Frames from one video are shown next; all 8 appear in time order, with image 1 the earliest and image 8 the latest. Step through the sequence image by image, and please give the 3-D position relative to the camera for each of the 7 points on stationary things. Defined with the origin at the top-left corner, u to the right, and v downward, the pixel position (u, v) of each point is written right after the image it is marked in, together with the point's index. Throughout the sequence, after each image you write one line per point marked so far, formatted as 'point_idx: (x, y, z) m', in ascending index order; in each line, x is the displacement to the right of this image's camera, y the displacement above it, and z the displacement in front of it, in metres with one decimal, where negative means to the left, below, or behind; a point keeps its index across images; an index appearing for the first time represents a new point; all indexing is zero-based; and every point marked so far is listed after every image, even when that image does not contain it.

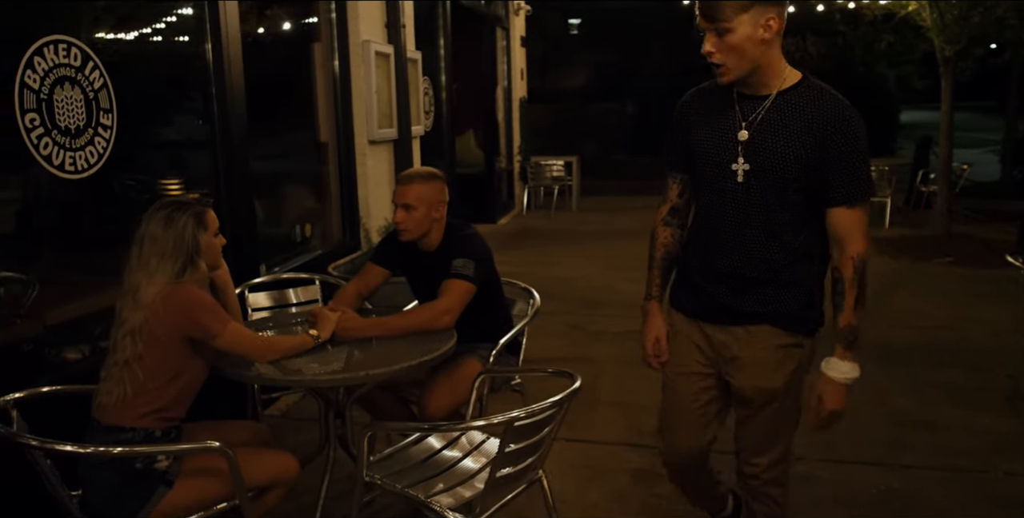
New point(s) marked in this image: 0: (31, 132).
0: (-1.7, +0.4, +2.8) m
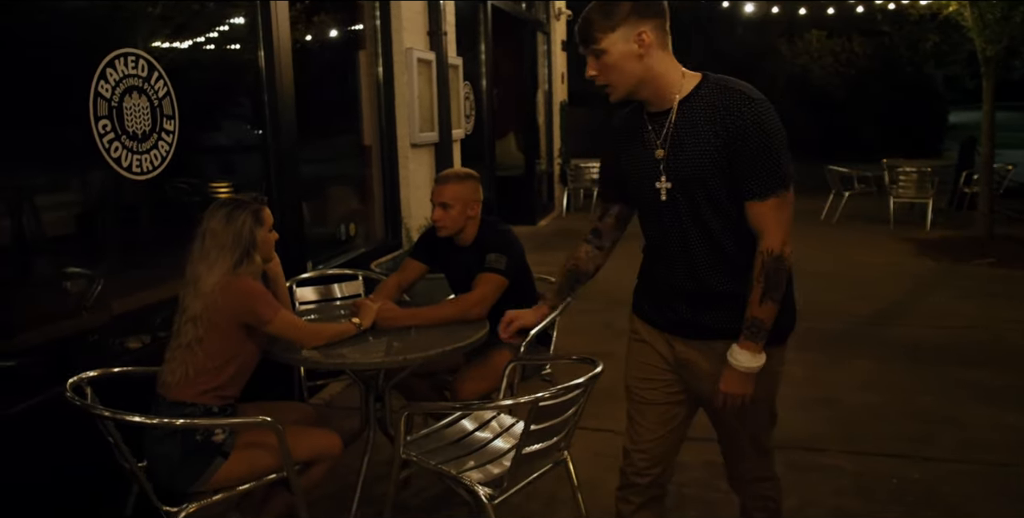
0: (-1.5, +0.5, +3.0) m
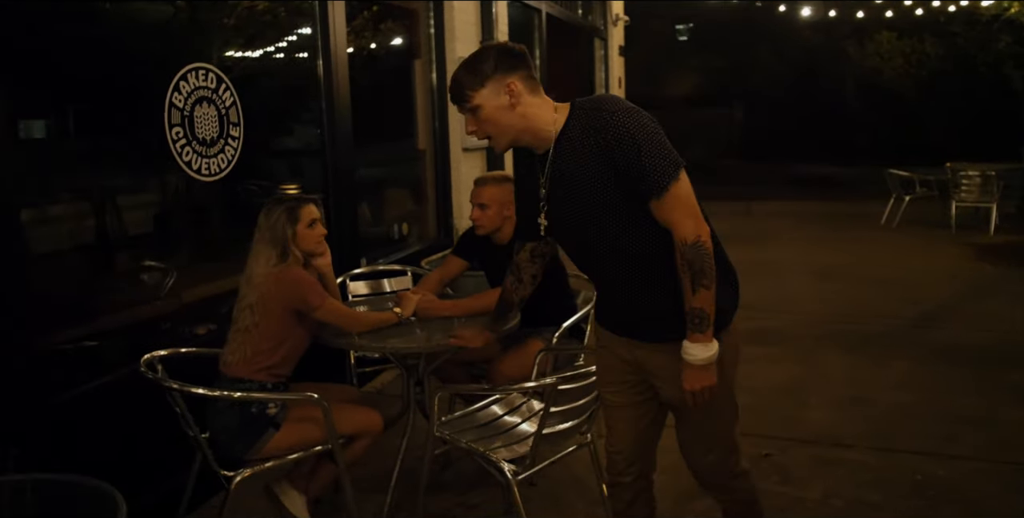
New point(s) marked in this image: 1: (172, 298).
0: (-1.4, +0.5, +3.4) m
1: (-1.4, -0.2, +3.5) m
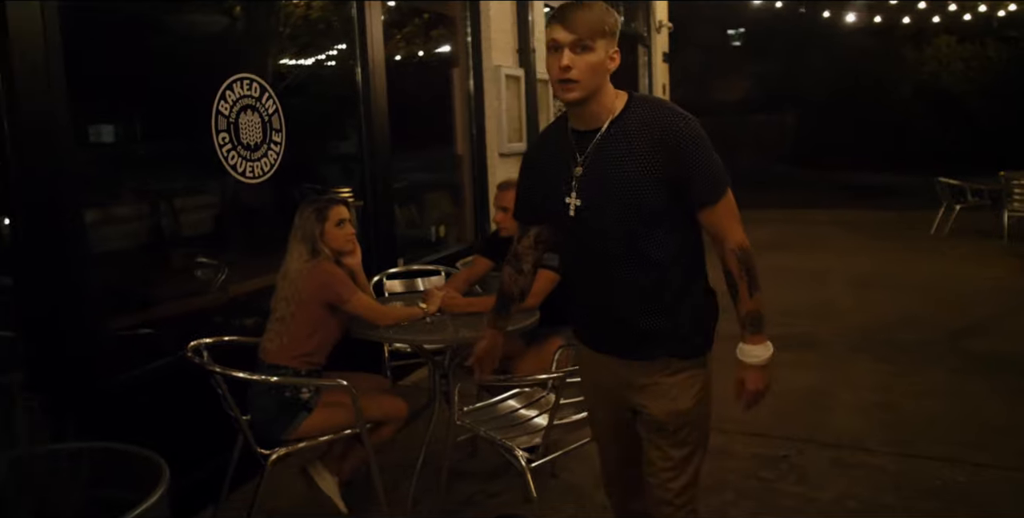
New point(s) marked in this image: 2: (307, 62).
0: (-1.3, +0.5, +3.6) m
1: (-1.3, -0.2, +3.7) m
2: (-1.1, +1.0, +4.2) m
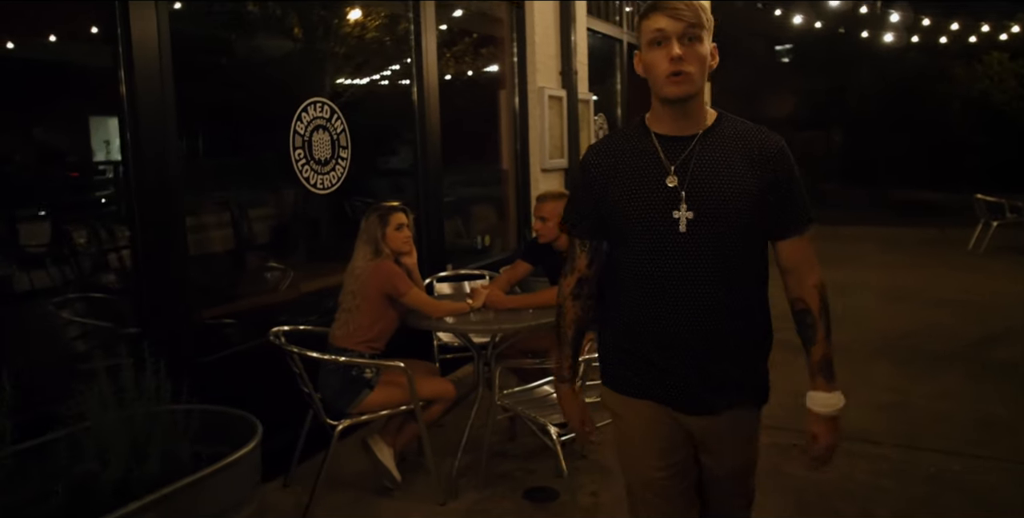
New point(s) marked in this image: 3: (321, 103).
0: (-1.1, +0.5, +4.2) m
1: (-1.2, -0.2, +4.2) m
2: (-0.9, +1.0, +4.7) m
3: (-1.0, +0.8, +4.3) m
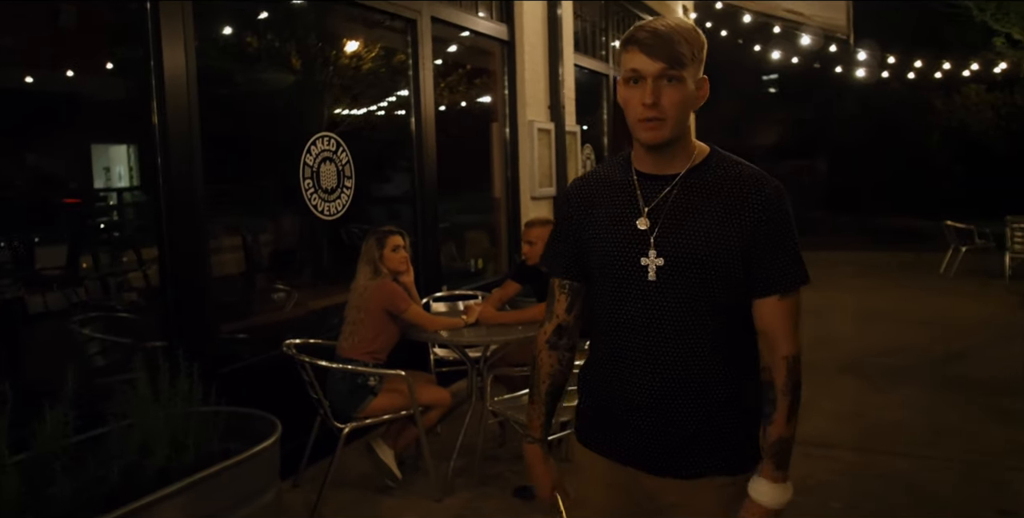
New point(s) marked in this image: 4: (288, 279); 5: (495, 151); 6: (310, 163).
0: (-1.2, +0.4, +4.5) m
1: (-1.2, -0.3, +4.6) m
2: (-1.0, +0.9, +5.2) m
3: (-1.1, +0.7, +4.7) m
4: (-1.2, -0.1, +4.6) m
5: (-0.2, +0.9, +7.0) m
6: (-1.1, +0.5, +4.6) m
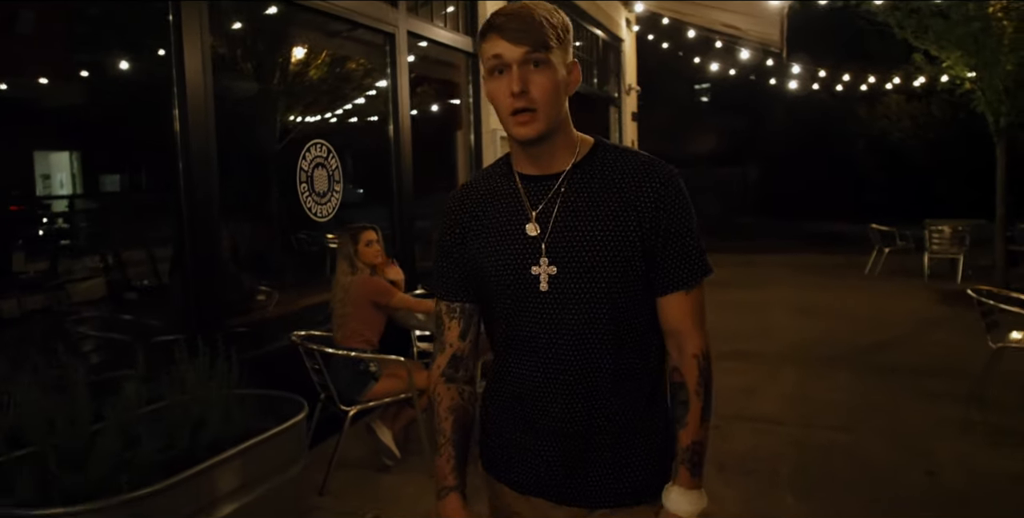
0: (-1.3, +0.4, +4.9) m
1: (-1.3, -0.3, +4.9) m
2: (-1.1, +0.9, +5.5) m
3: (-1.2, +0.7, +5.0) m
4: (-1.4, -0.1, +4.9) m
5: (-0.5, +0.9, +7.3) m
6: (-1.3, +0.5, +4.9) m
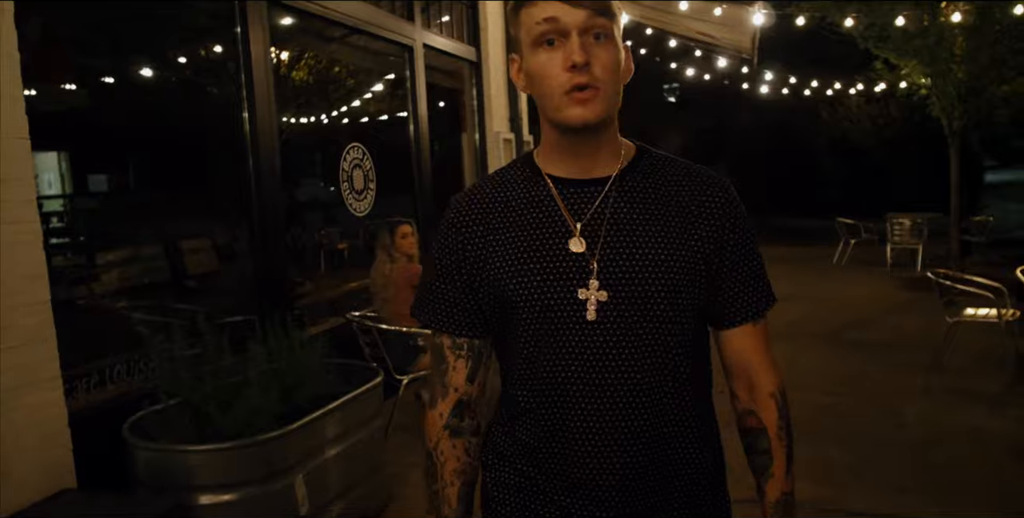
0: (-1.1, +0.5, +5.4) m
1: (-1.2, -0.2, +5.4) m
2: (-1.0, +0.9, +6.0) m
3: (-1.1, +0.8, +5.6) m
4: (-1.2, 0.0, +5.4) m
5: (-0.4, +1.0, +7.9) m
6: (-1.1, +0.6, +5.4) m
